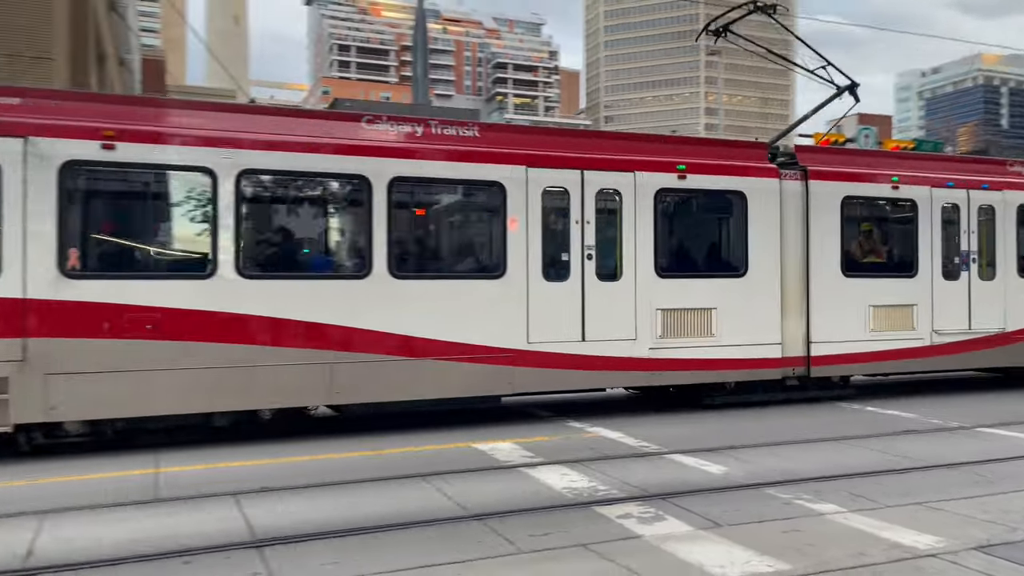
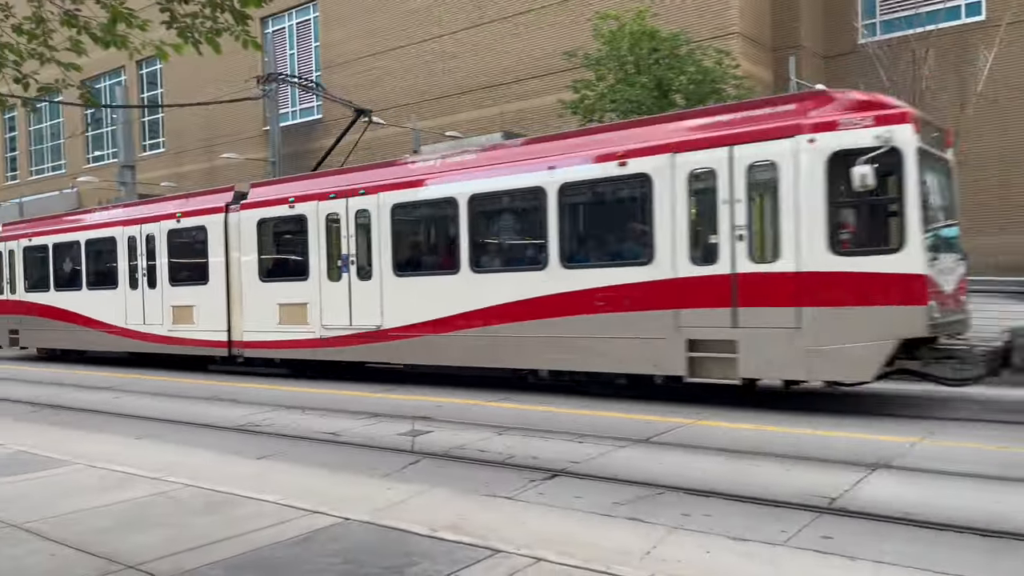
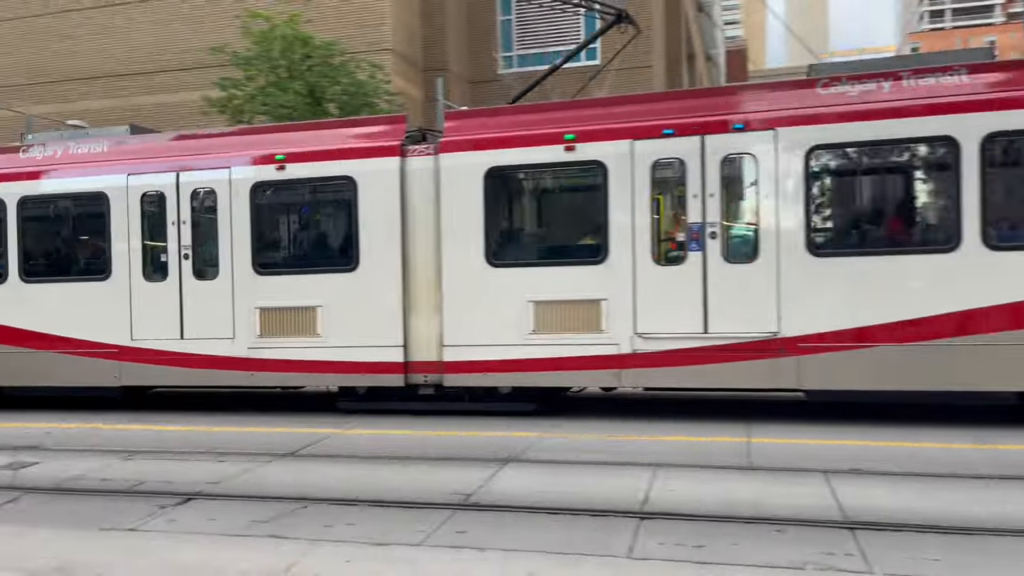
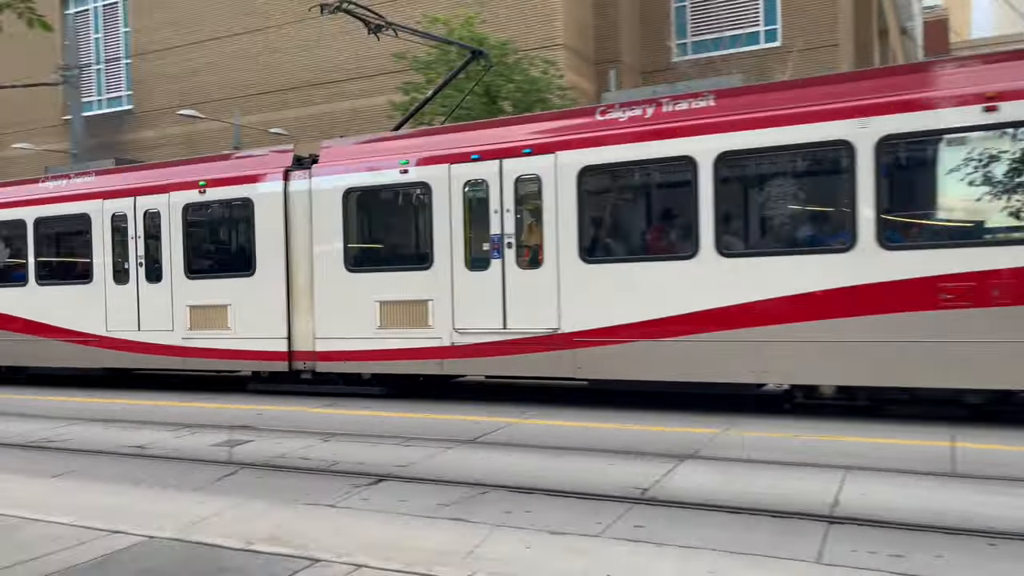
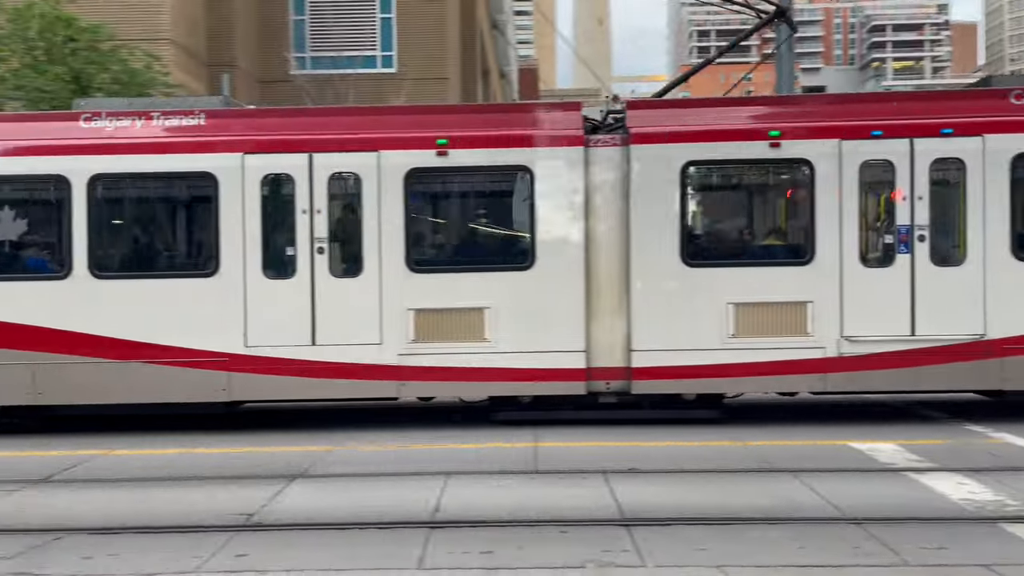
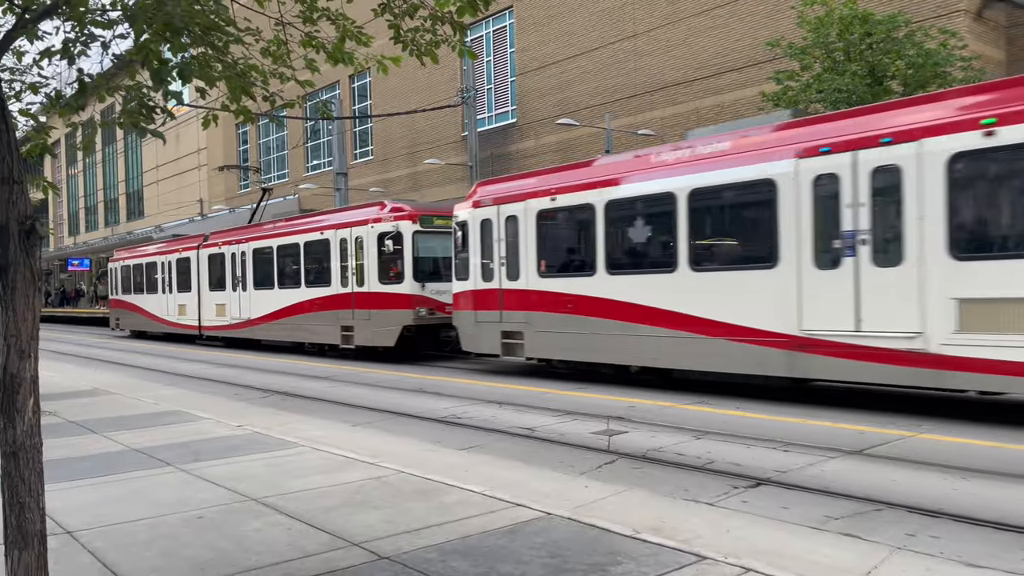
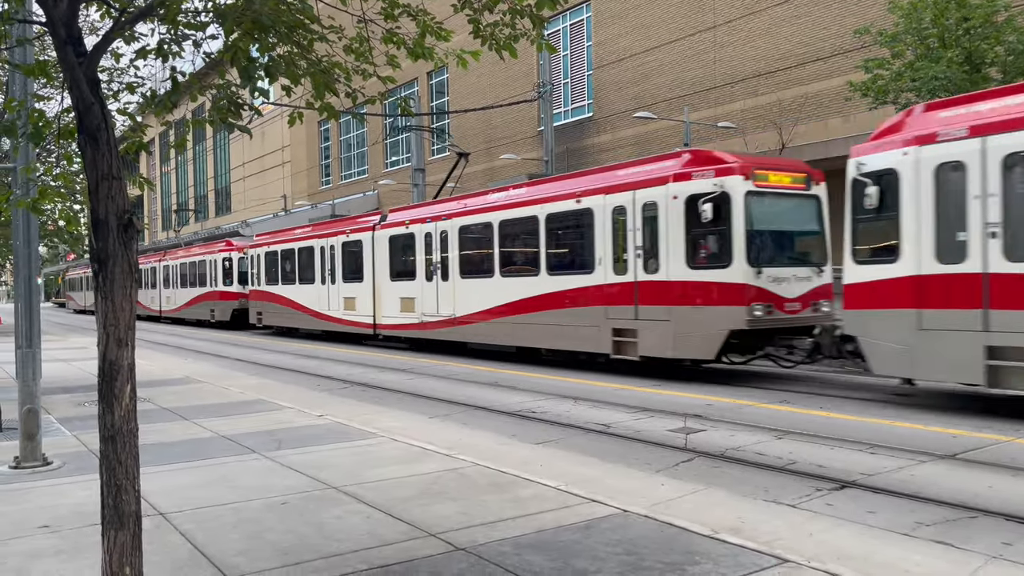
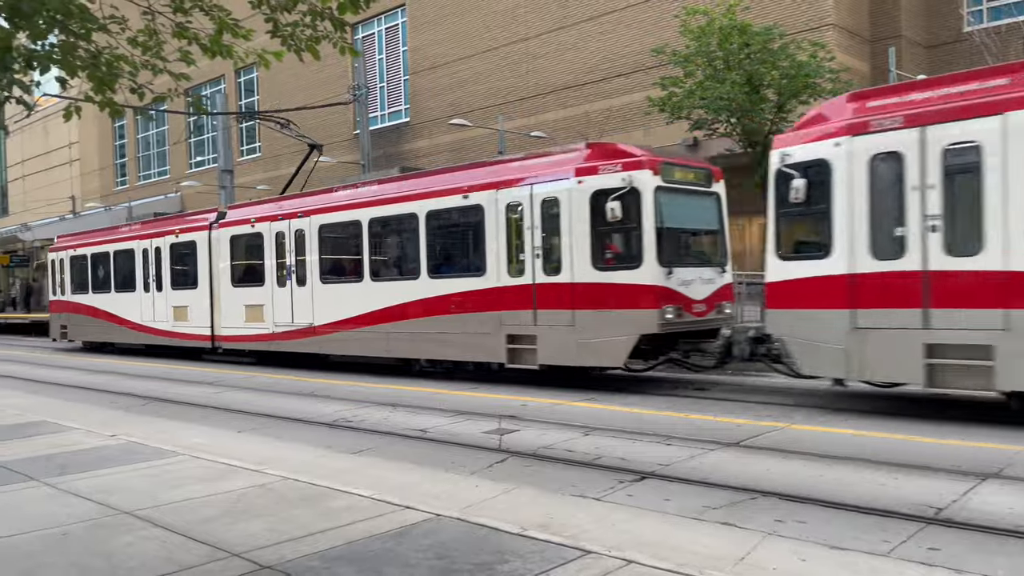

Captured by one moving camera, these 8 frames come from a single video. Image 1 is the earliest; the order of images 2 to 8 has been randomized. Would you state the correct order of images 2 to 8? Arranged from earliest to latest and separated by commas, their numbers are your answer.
5, 3, 4, 2, 8, 6, 7
